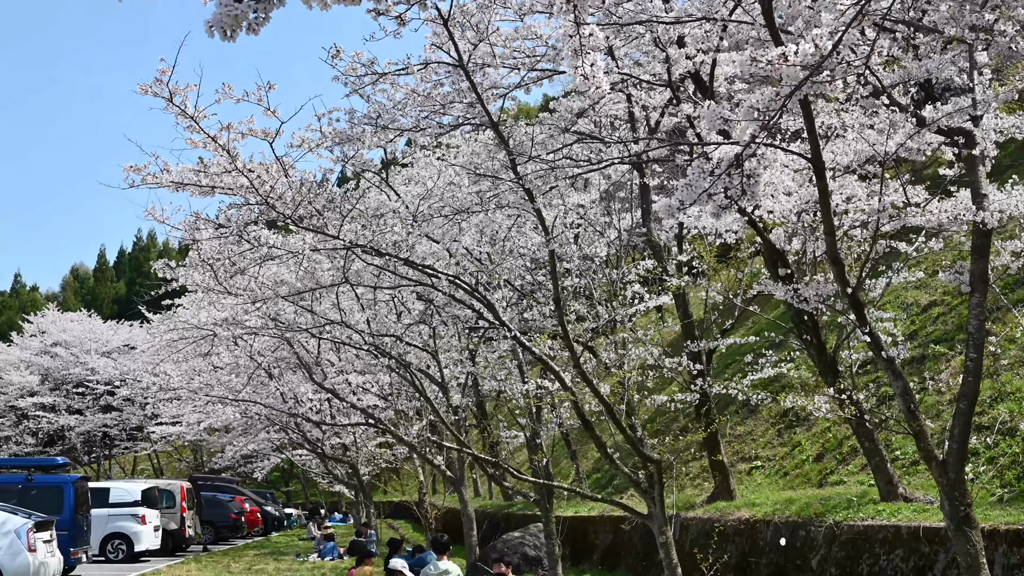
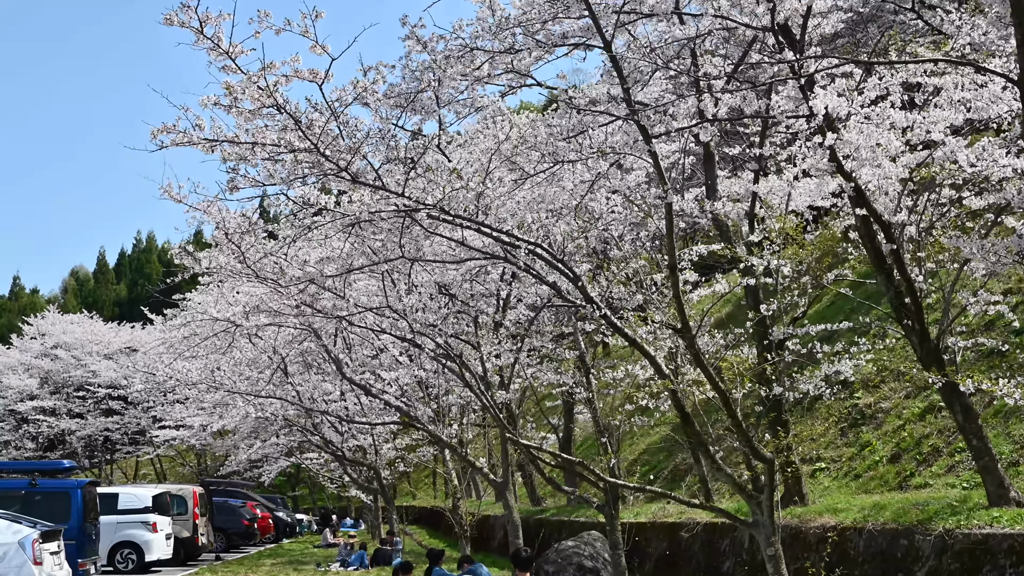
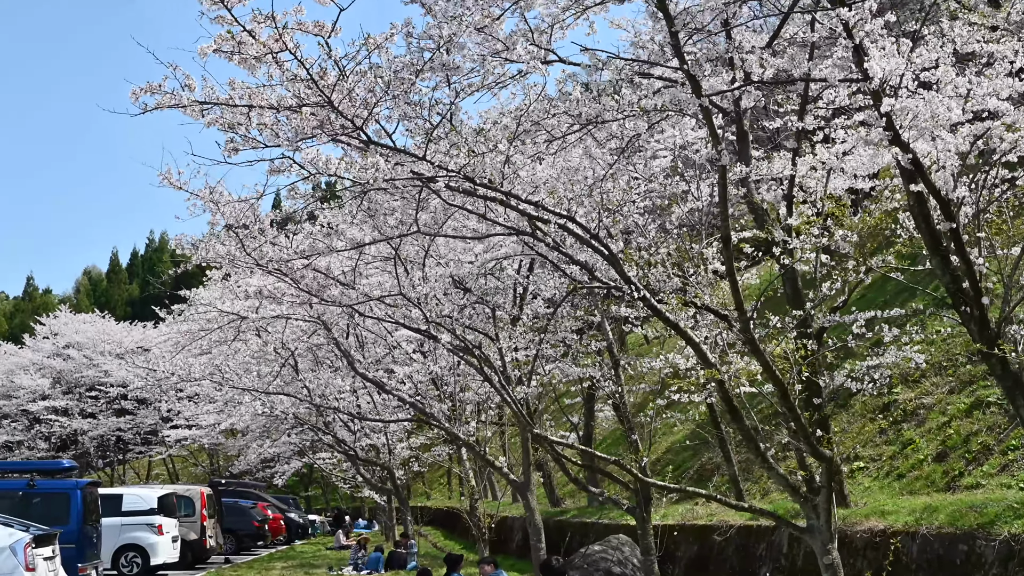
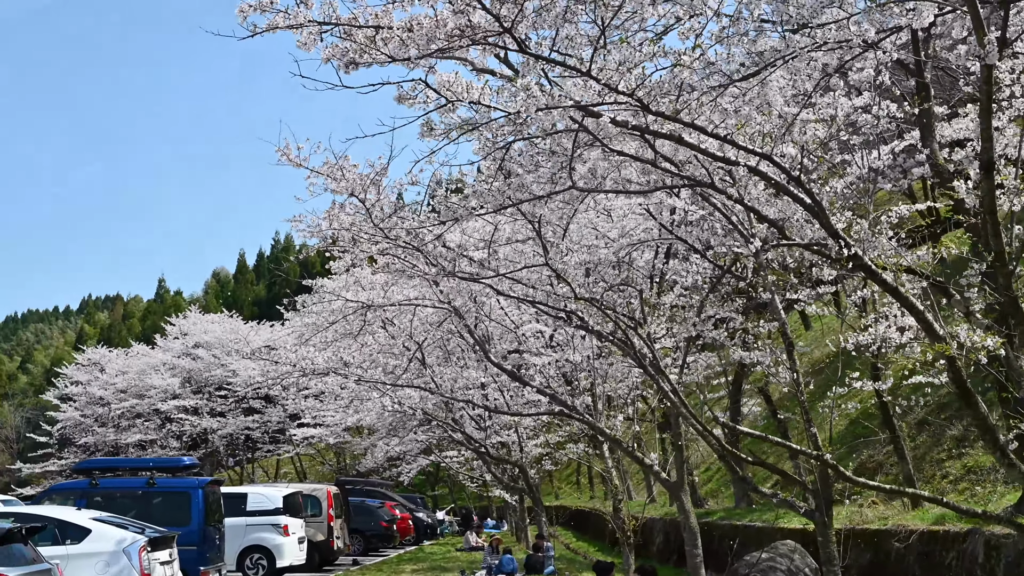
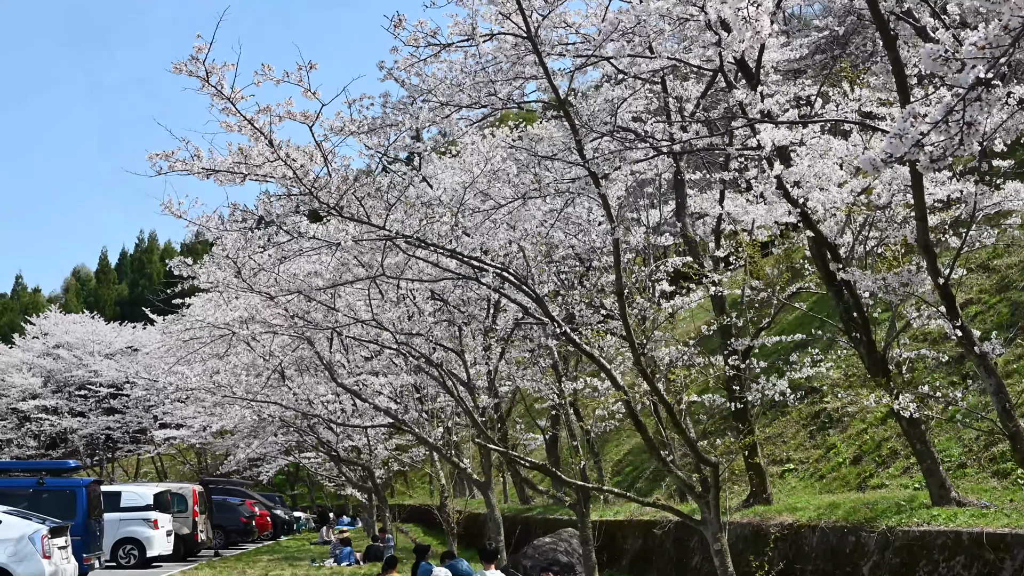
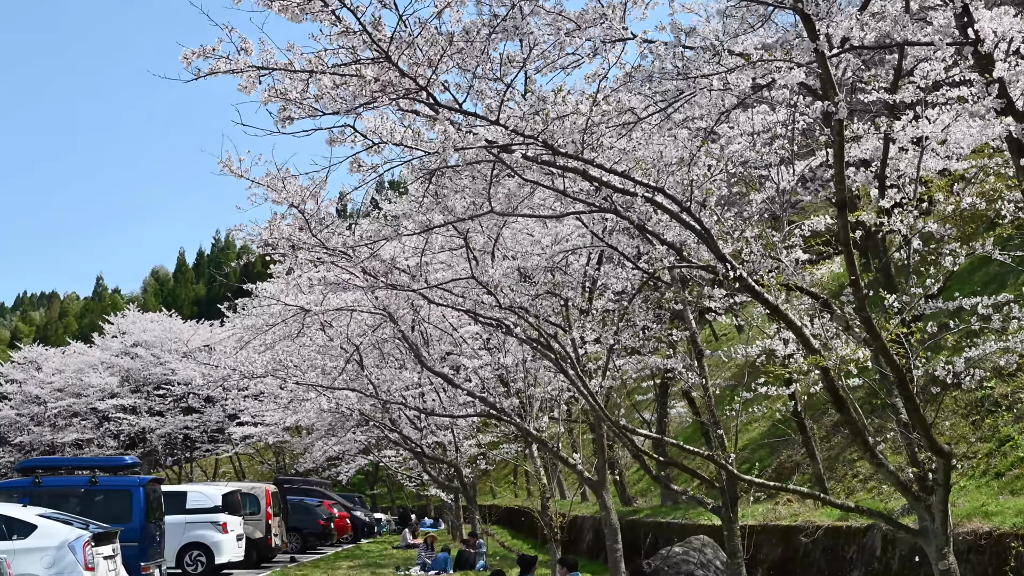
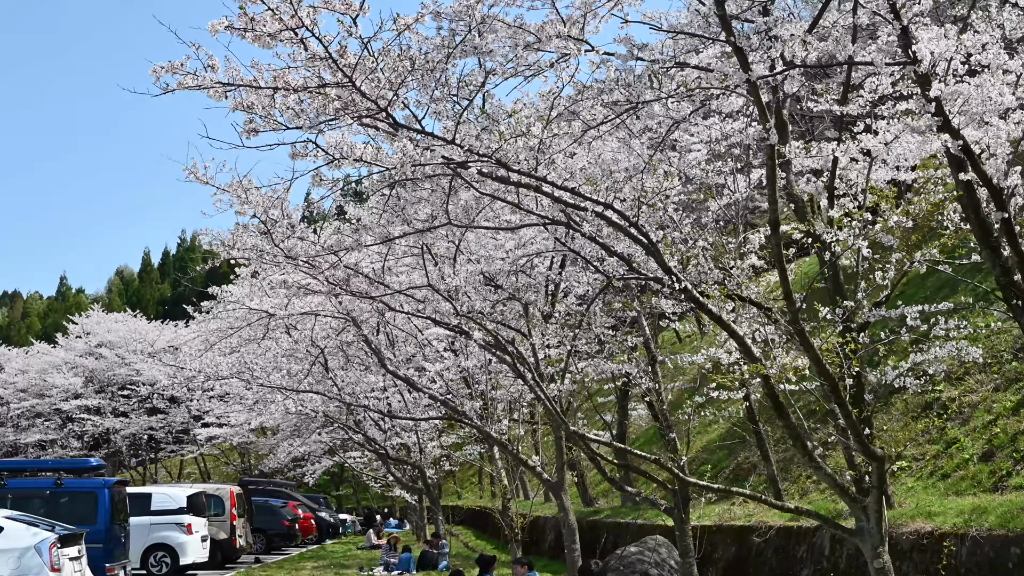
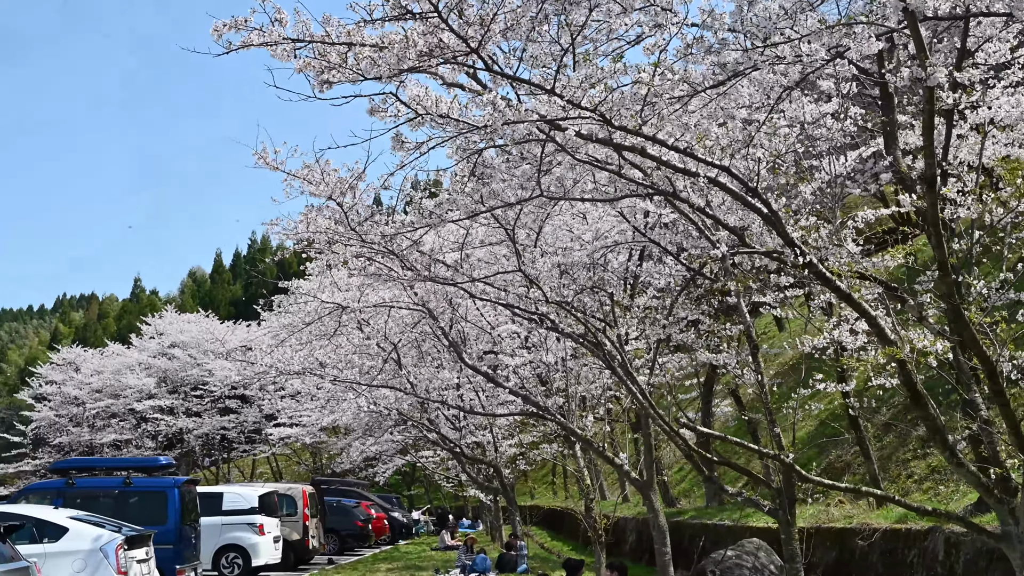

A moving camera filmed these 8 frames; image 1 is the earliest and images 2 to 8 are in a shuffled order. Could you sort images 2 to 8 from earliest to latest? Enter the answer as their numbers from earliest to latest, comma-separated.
5, 2, 3, 7, 6, 8, 4
